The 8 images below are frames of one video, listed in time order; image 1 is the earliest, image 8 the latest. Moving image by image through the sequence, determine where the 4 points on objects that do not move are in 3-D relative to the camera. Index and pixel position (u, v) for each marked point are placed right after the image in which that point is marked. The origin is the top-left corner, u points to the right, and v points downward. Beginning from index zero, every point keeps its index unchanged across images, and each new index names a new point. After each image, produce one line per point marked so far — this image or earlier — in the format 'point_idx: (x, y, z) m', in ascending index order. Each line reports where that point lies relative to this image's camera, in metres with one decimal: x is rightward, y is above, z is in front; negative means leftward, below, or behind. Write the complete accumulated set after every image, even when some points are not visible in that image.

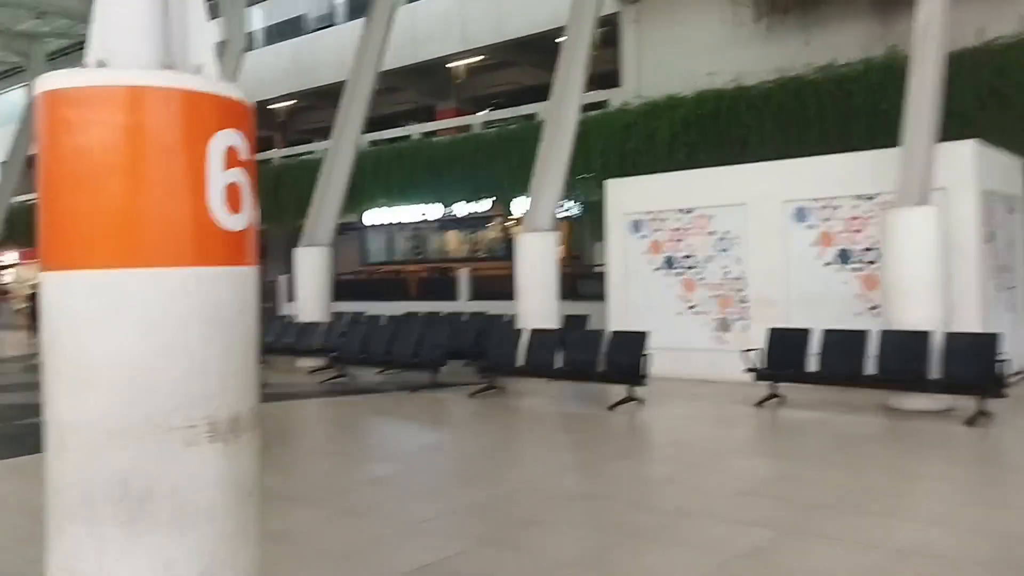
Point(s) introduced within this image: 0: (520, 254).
0: (+0.1, +0.5, +9.7) m
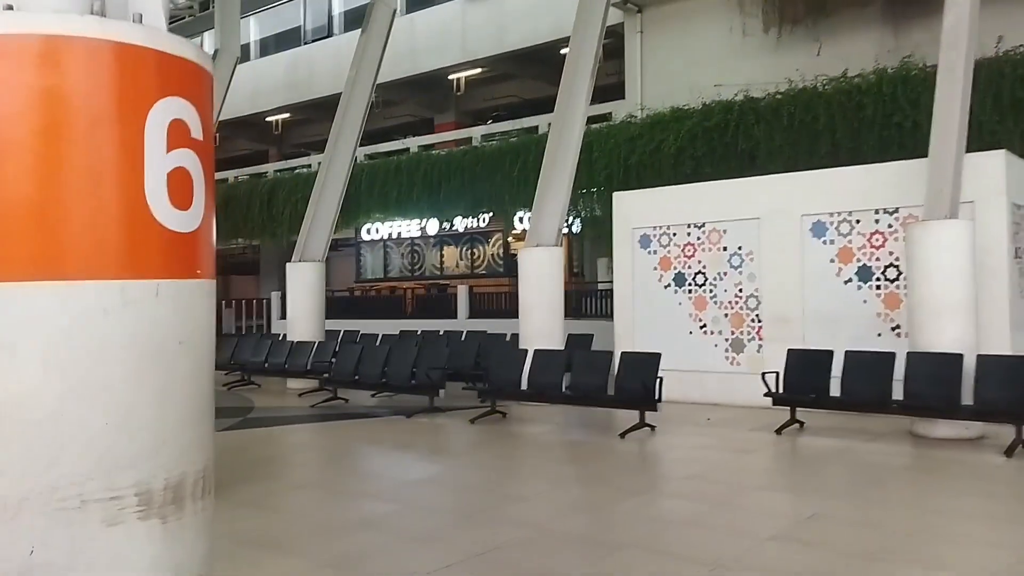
0: (+0.1, +0.3, +9.3) m
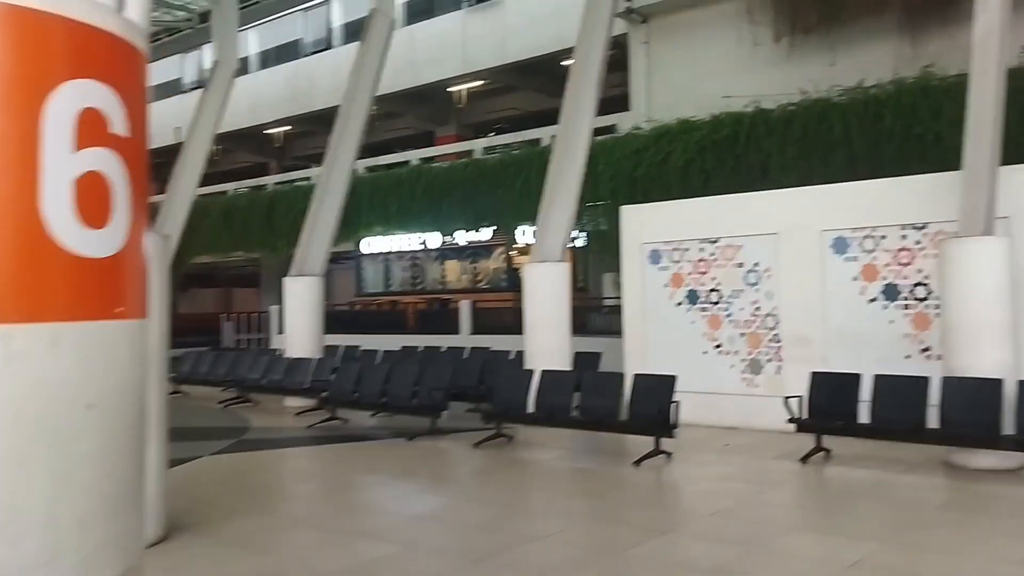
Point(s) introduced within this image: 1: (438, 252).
0: (+0.2, 0.0, +8.9) m
1: (-2.0, +1.0, +18.0) m
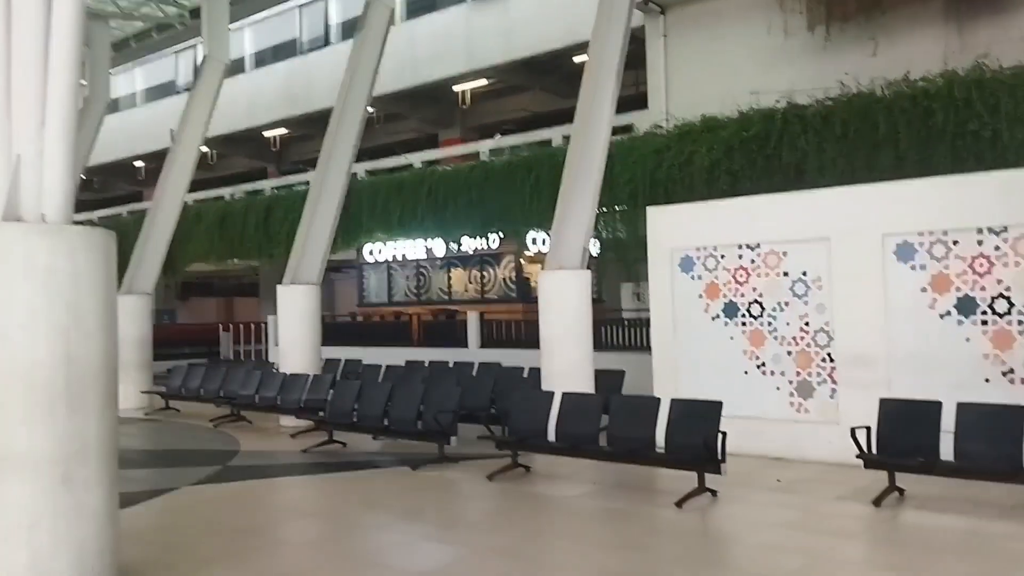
0: (+0.4, -0.1, +8.1) m
1: (-1.8, +0.7, +17.2) m
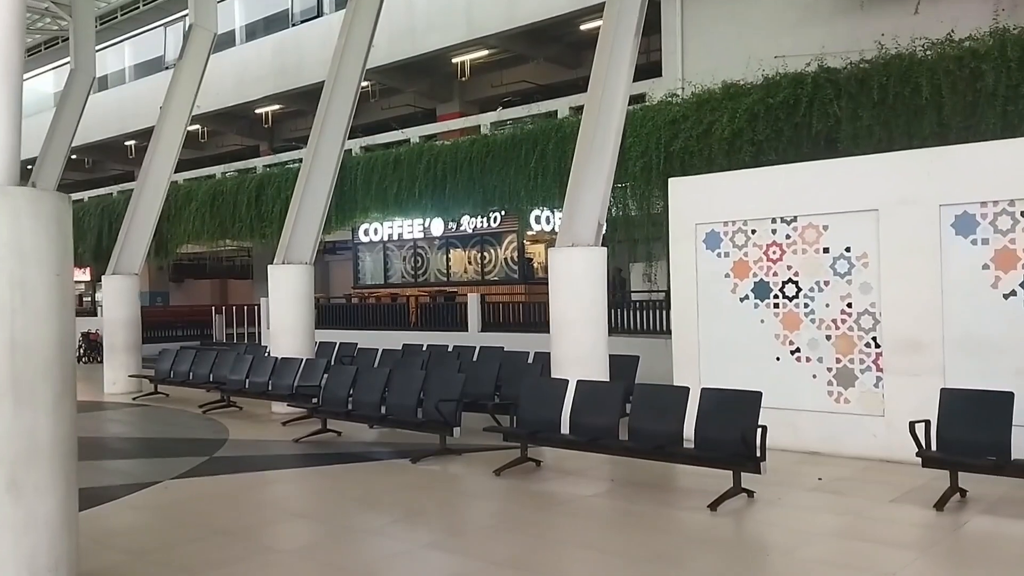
0: (+0.5, +0.1, +7.4) m
1: (-1.7, +1.2, +16.5) m
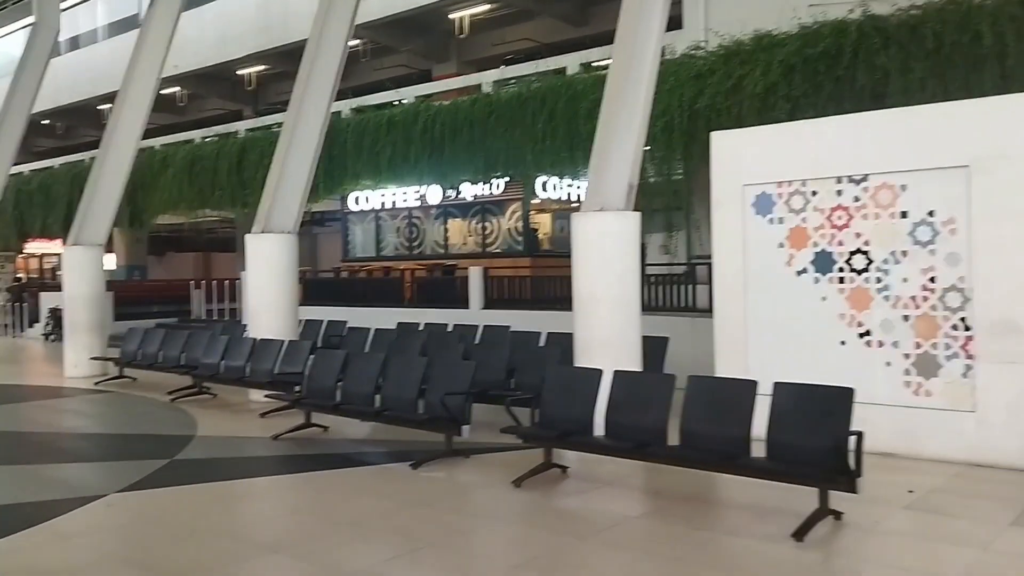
0: (+0.6, +0.4, +6.3) m
1: (-1.7, +1.8, +15.3) m
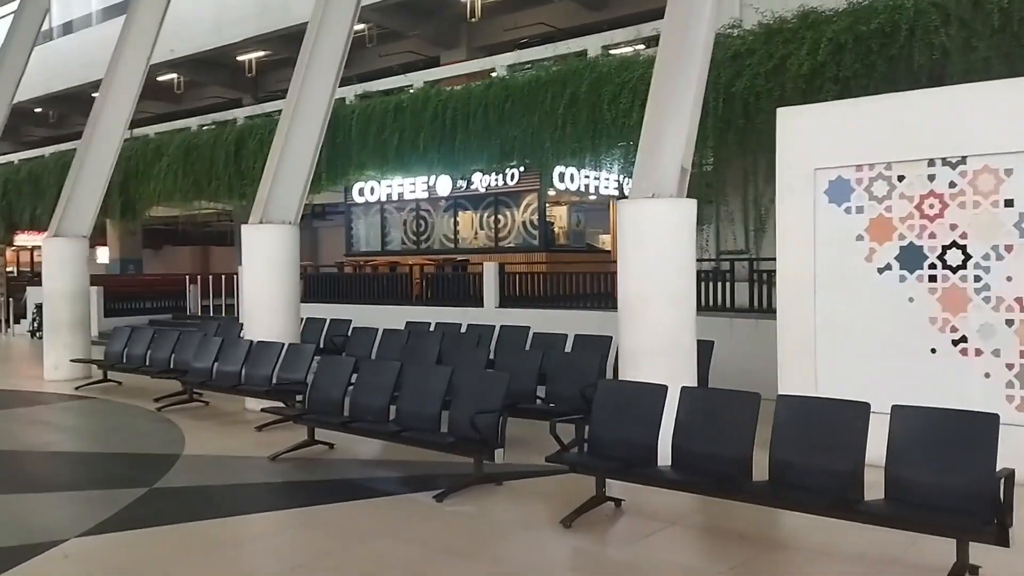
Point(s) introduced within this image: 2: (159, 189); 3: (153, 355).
0: (+0.9, +0.4, +5.5) m
1: (-1.4, +1.9, +14.5) m
2: (-8.3, +2.4, +15.7) m
3: (-4.8, -0.9, +8.9) m
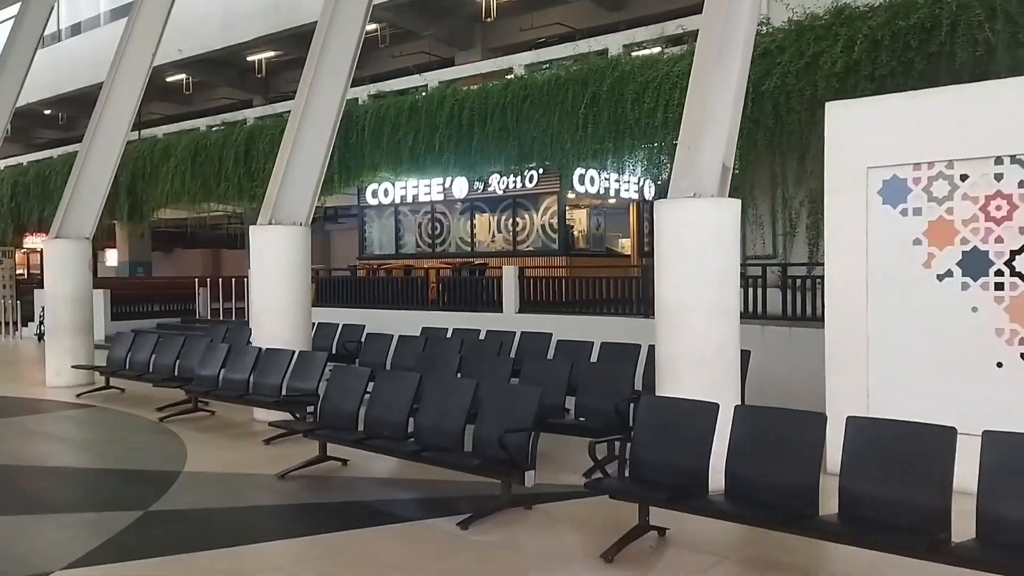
0: (+1.1, +0.4, +5.1) m
1: (-1.1, +1.8, +14.1) m
2: (-8.0, +2.3, +15.4) m
3: (-4.6, -1.0, +8.6) m
